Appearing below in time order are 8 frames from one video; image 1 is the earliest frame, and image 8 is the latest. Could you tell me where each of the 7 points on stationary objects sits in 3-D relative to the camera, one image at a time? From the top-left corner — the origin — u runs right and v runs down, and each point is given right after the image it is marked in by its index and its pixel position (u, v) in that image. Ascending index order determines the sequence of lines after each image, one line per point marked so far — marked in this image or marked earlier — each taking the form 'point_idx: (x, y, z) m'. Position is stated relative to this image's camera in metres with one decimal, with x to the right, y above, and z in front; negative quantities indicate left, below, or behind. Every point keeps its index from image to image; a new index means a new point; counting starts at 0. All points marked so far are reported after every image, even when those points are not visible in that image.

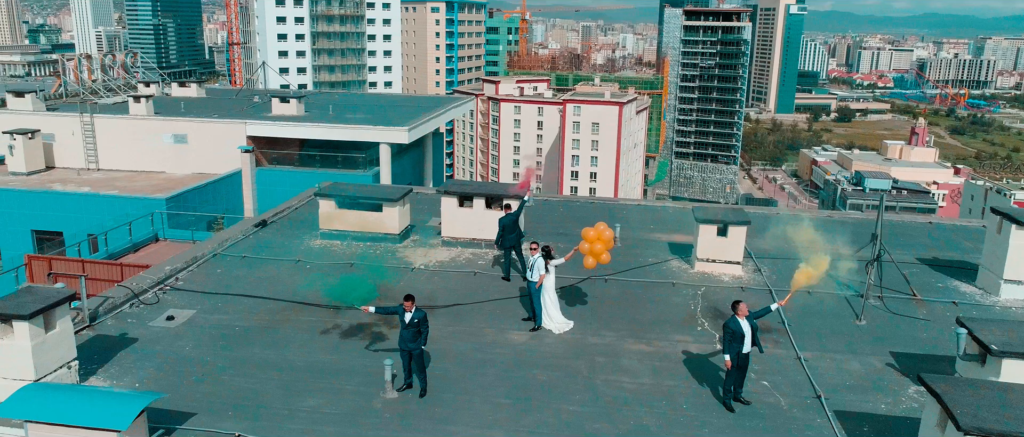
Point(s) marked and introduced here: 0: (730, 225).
0: (+3.2, -0.1, +10.5) m
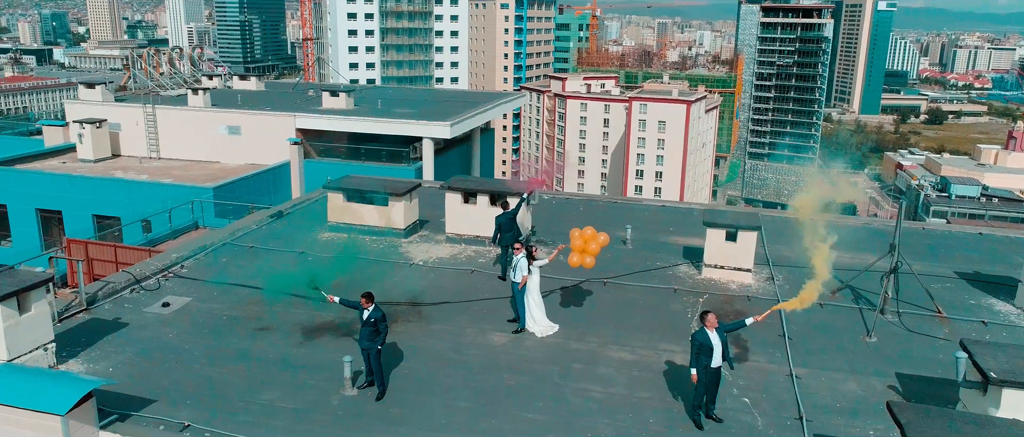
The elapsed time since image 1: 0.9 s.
0: (+3.2, -0.1, +9.9) m
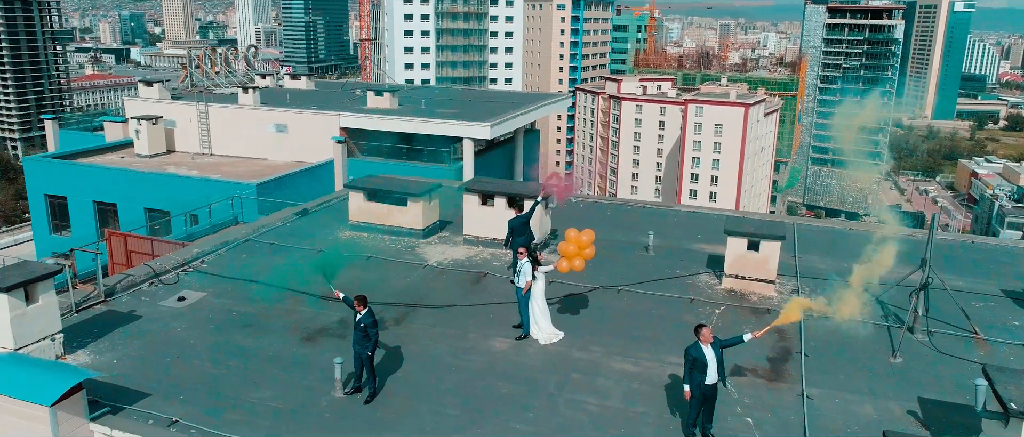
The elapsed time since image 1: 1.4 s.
0: (+3.3, -0.3, +9.5) m
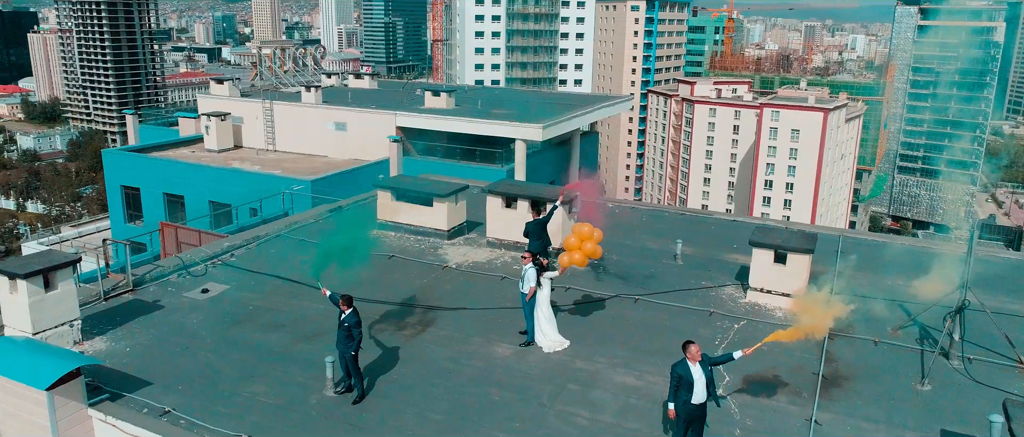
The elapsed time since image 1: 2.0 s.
0: (+3.5, -0.4, +9.0) m
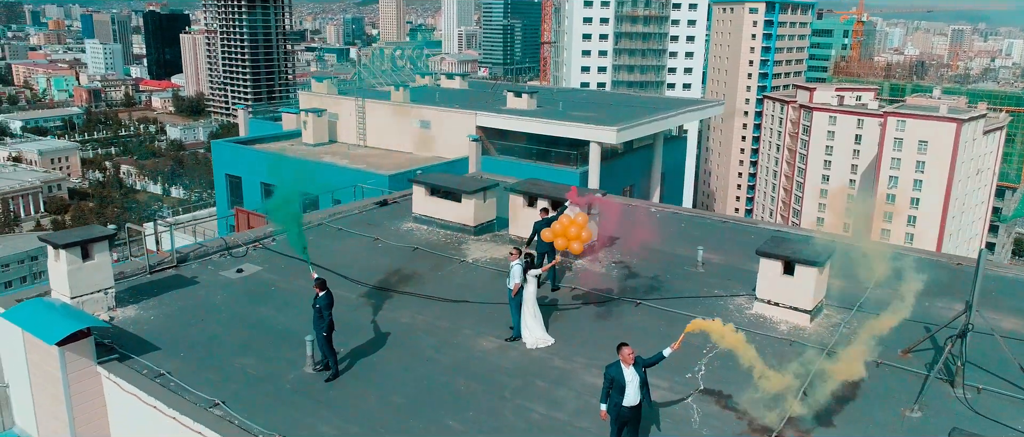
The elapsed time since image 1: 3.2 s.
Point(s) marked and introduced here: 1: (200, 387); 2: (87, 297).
0: (+3.4, -0.5, +8.6) m
1: (-3.2, -1.7, +7.3) m
2: (-5.2, -1.0, +8.7) m
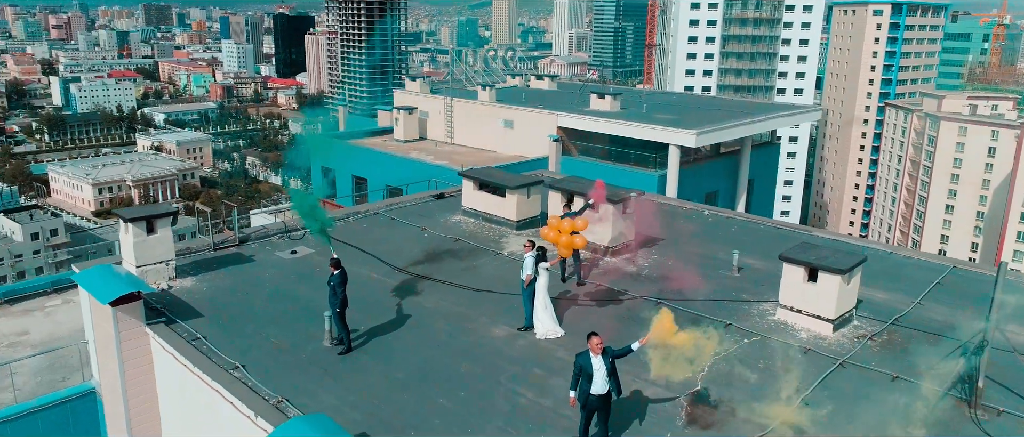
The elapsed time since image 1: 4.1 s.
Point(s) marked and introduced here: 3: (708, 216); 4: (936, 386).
0: (+3.6, -0.6, +8.4) m
1: (-3.2, -1.5, +8.0) m
2: (-4.9, -0.7, +9.7) m
3: (+3.8, 0.0, +13.7) m
4: (+4.4, -1.7, +7.4) m
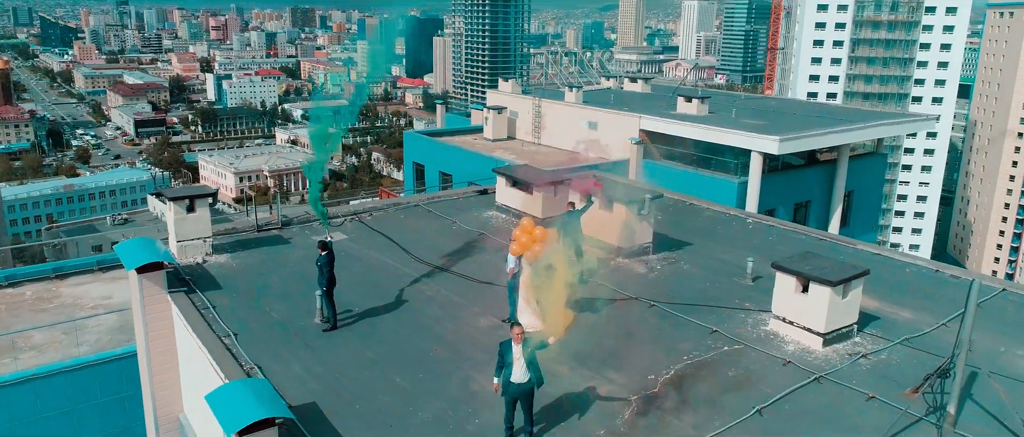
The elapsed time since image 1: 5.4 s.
0: (+3.3, -0.7, +8.0) m
1: (-3.5, -1.3, +8.8) m
2: (-4.9, -0.4, +10.7) m
3: (+4.4, -0.1, +13.3) m
4: (+3.9, -1.9, +6.9) m
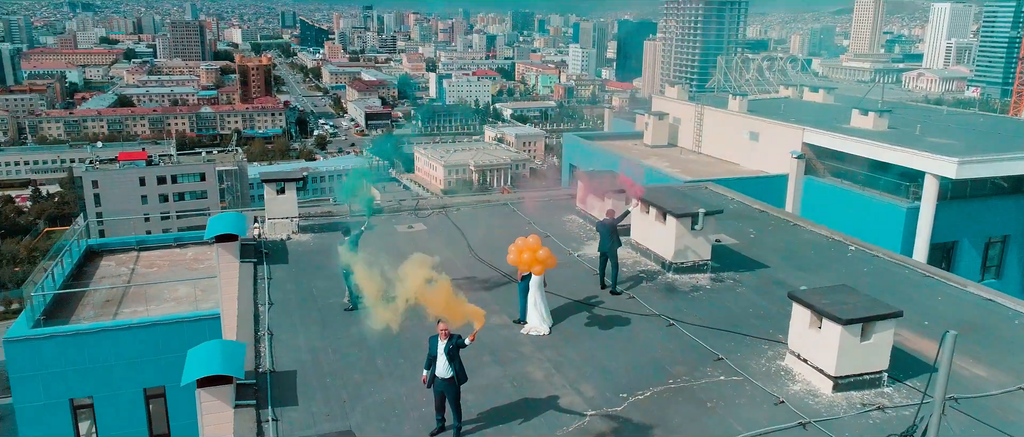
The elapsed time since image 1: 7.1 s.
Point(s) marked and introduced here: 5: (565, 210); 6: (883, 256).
0: (+3.1, -1.0, +7.2) m
1: (-3.2, -1.0, +9.8) m
2: (-4.0, 0.0, +12.0) m
3: (+5.7, -0.5, +11.9) m
4: (+3.3, -2.2, +6.0) m
5: (+1.1, +0.2, +14.0) m
6: (+6.0, -0.6, +11.6) m
